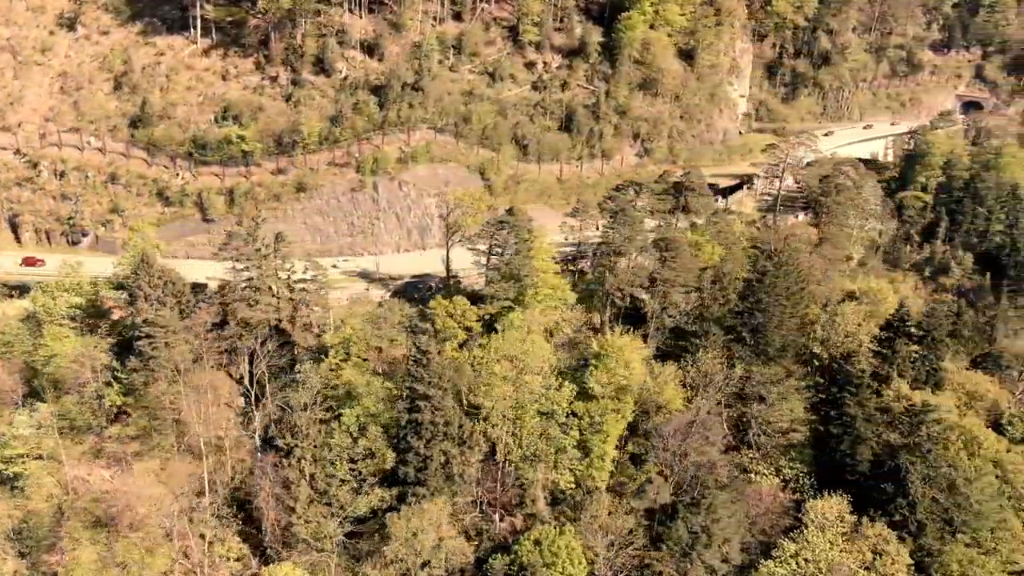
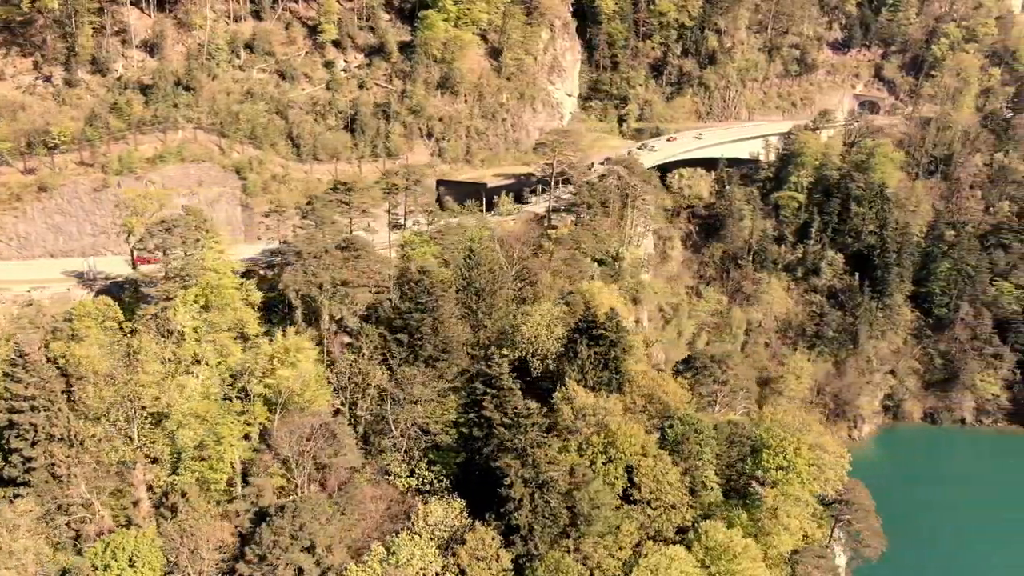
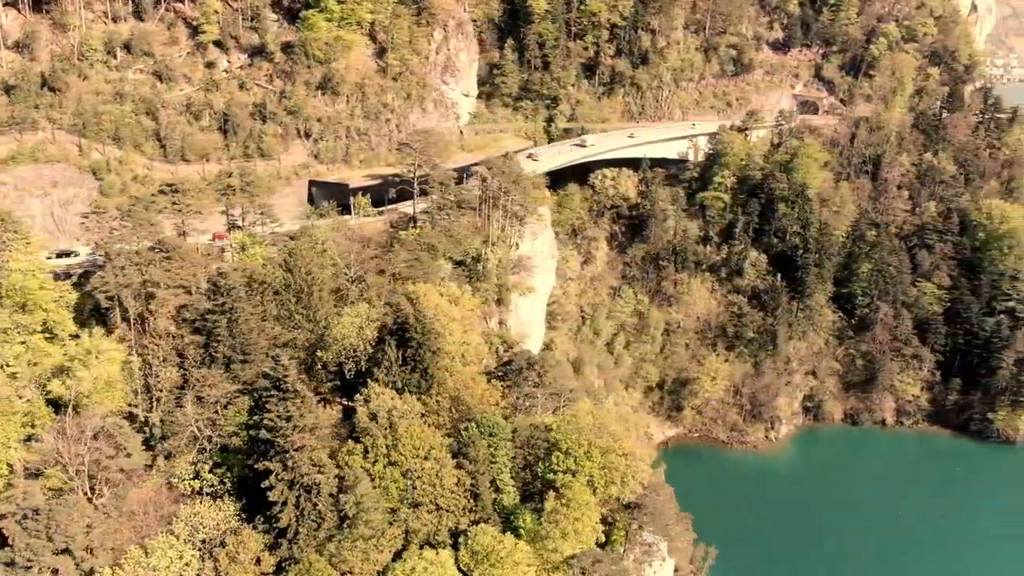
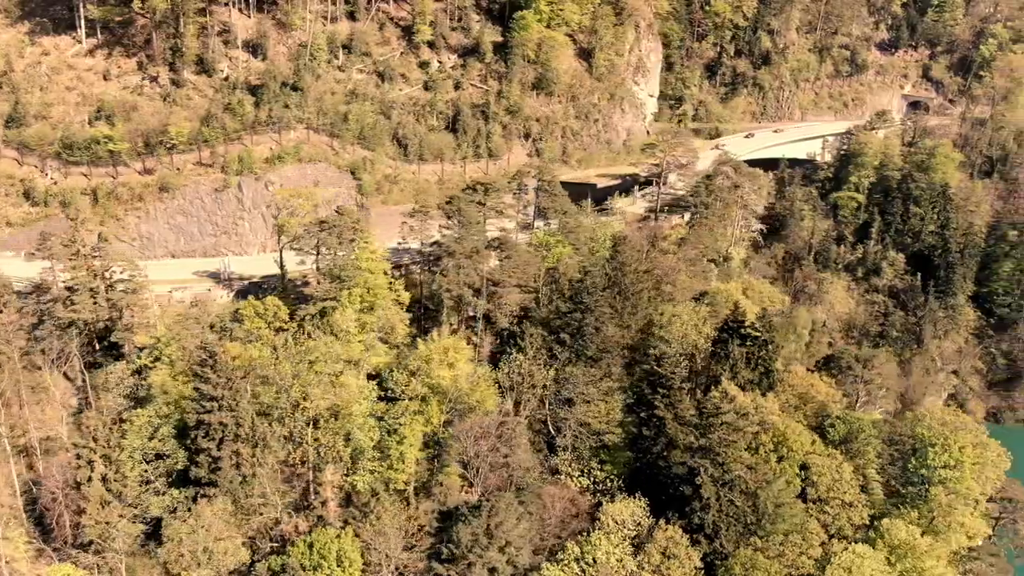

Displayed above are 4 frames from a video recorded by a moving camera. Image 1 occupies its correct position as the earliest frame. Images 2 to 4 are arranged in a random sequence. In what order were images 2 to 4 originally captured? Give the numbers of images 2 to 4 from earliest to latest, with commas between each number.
4, 2, 3
